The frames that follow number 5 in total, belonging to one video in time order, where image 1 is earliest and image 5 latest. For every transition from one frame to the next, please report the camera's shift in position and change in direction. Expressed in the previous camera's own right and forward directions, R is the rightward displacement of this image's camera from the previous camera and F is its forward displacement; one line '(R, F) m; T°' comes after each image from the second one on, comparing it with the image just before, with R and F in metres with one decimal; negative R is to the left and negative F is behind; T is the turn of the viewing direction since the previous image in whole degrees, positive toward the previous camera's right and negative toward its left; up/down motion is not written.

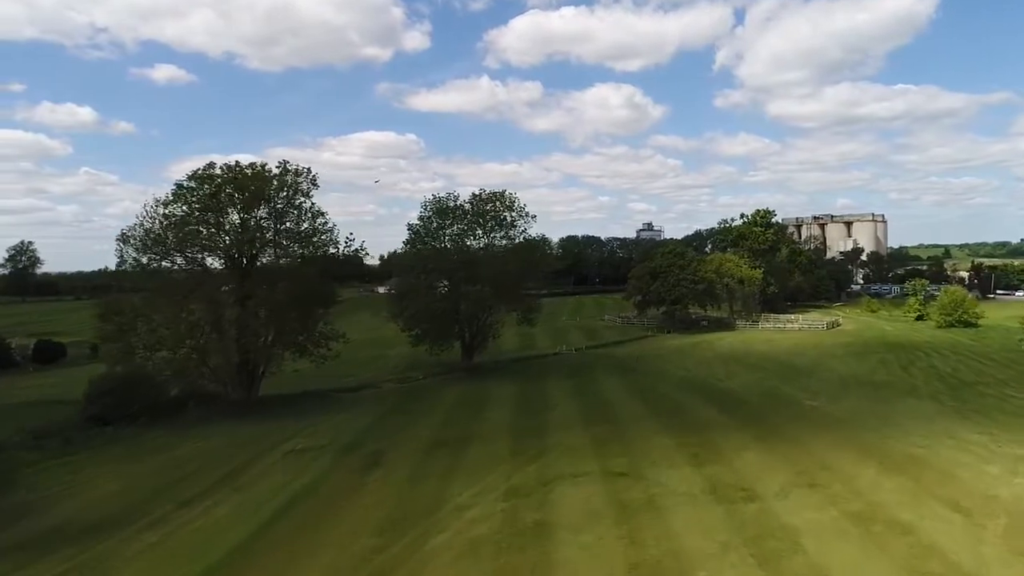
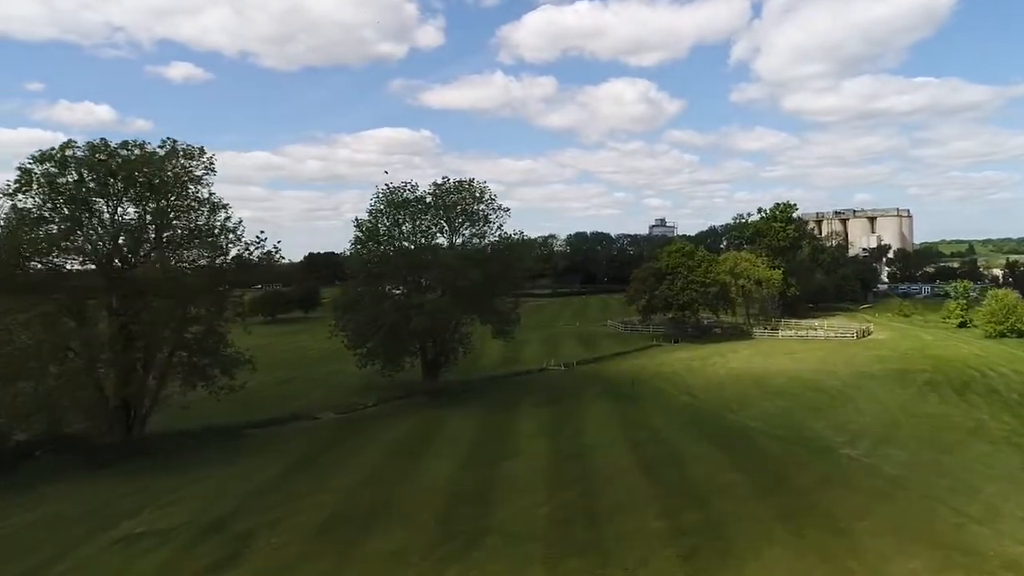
(+2.9, +8.9) m; -1°
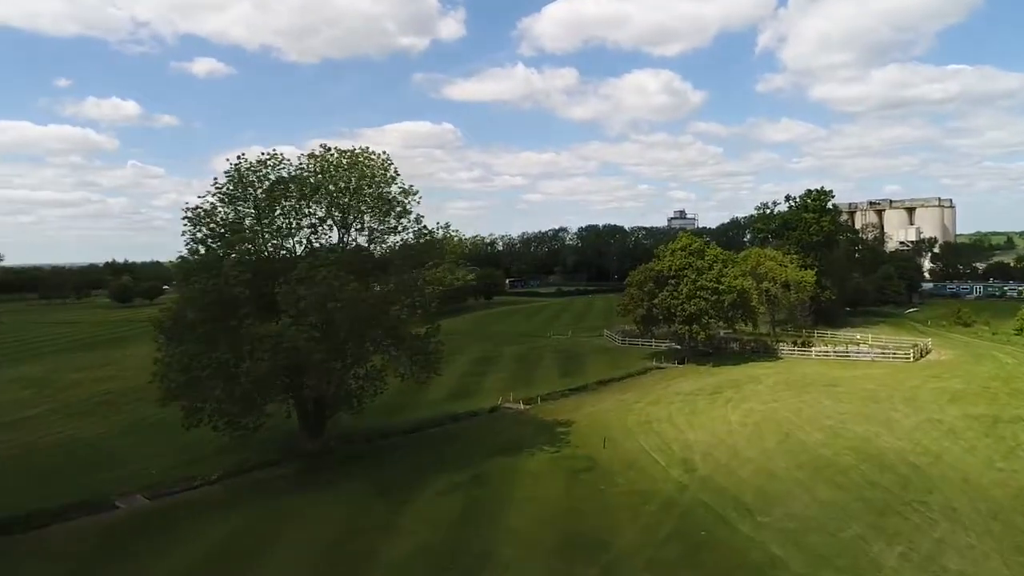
(+4.9, +14.1) m; -2°
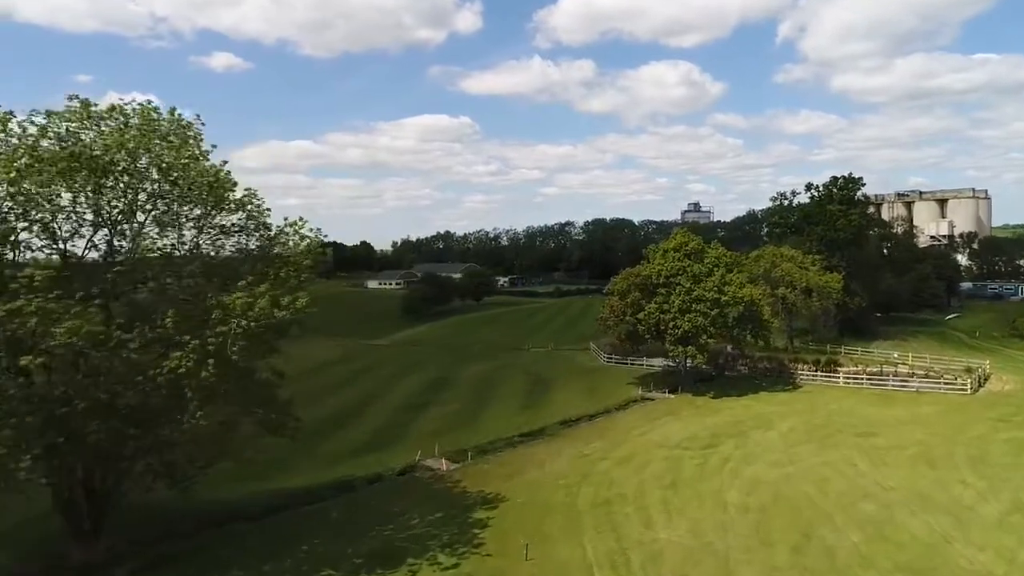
(+4.4, +11.2) m; -1°
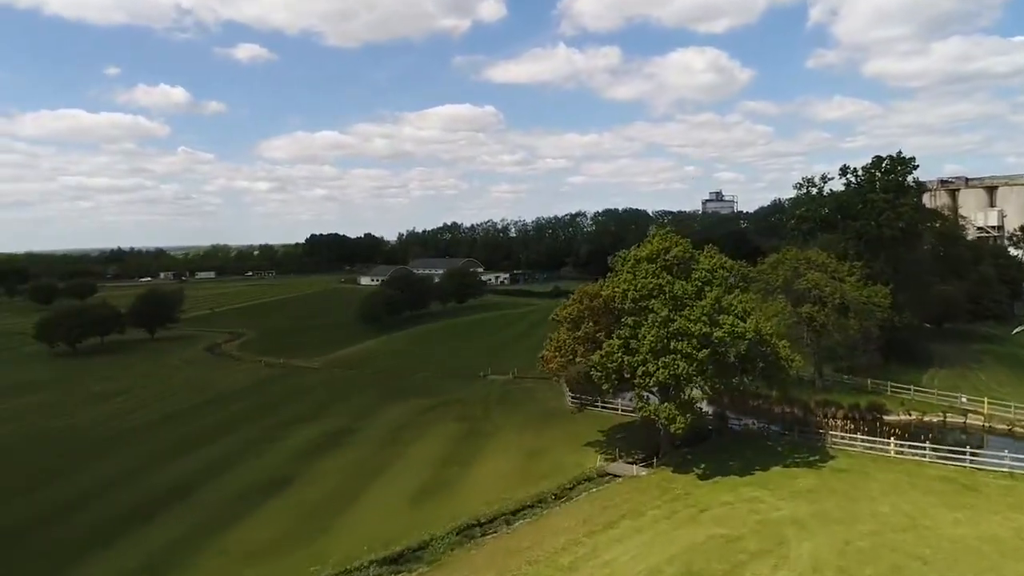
(+5.6, +13.7) m; -2°
